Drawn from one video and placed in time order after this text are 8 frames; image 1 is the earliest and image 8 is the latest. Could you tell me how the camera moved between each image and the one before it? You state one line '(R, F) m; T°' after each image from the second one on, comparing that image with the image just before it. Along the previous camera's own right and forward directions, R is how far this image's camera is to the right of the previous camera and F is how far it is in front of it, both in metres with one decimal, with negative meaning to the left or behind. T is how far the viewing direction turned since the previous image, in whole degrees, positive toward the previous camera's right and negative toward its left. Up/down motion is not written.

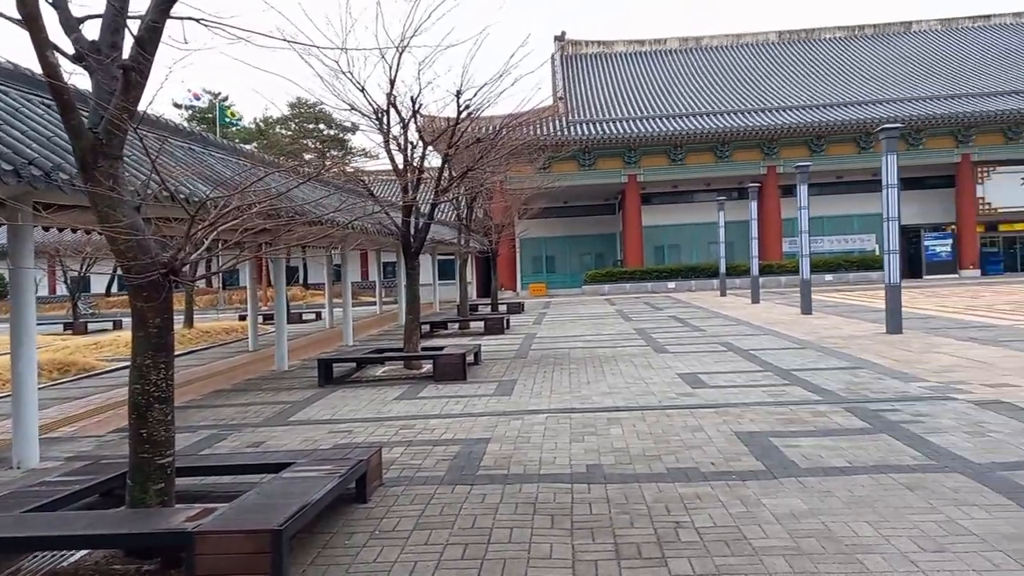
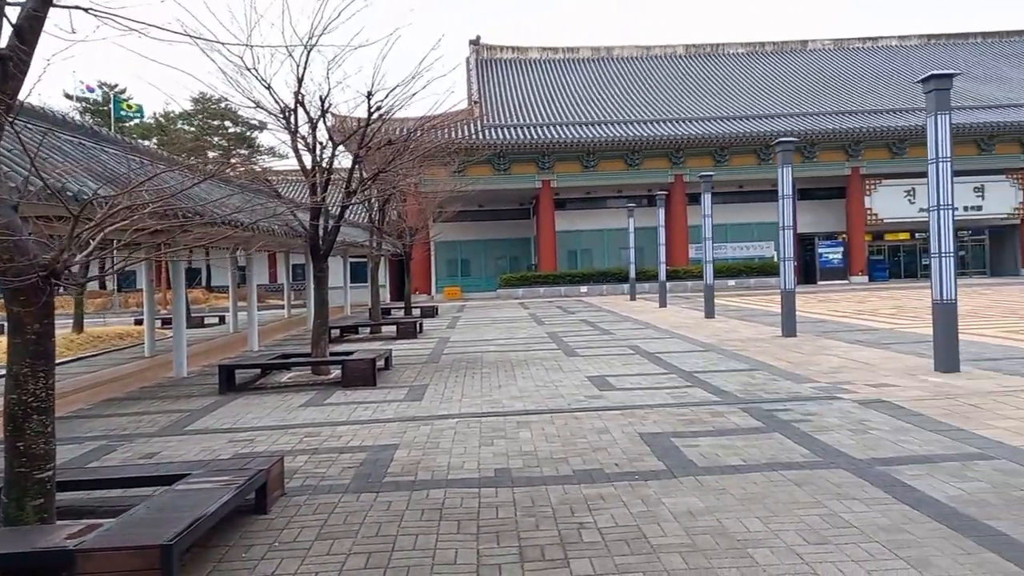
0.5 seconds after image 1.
(0.0, 0.0) m; +7°
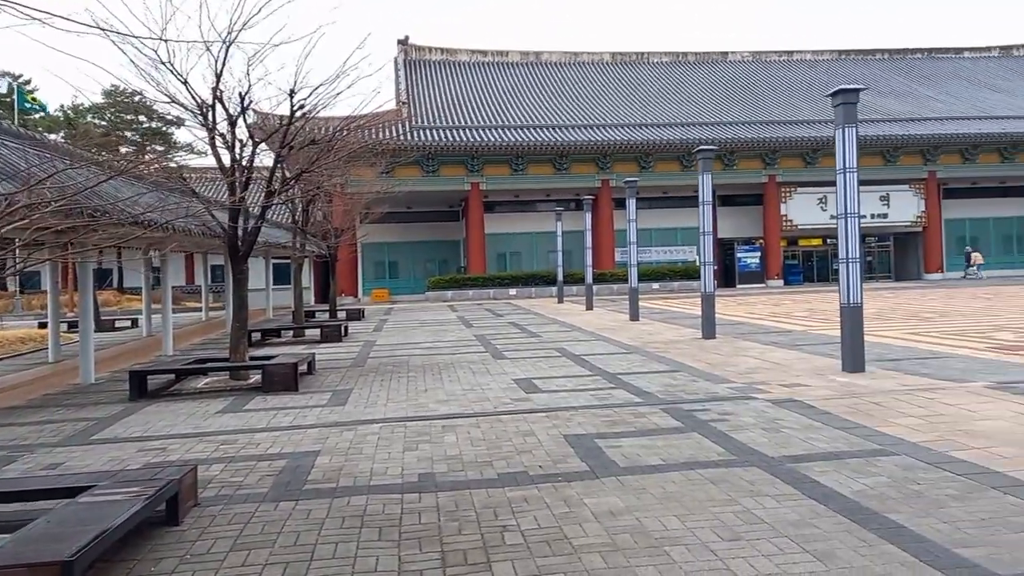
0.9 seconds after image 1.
(0.0, 0.0) m; +6°
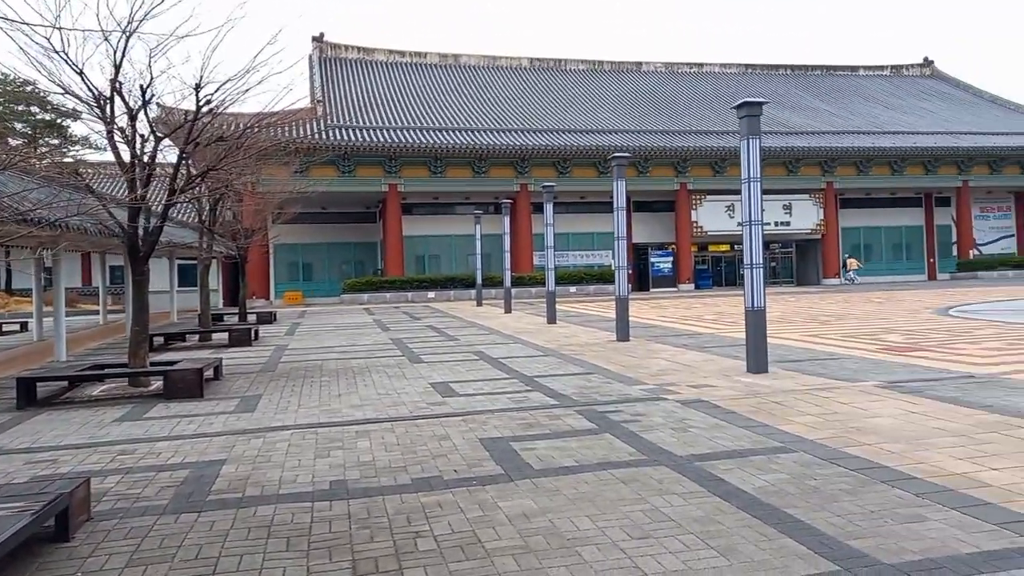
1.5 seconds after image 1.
(0.0, 0.0) m; +6°
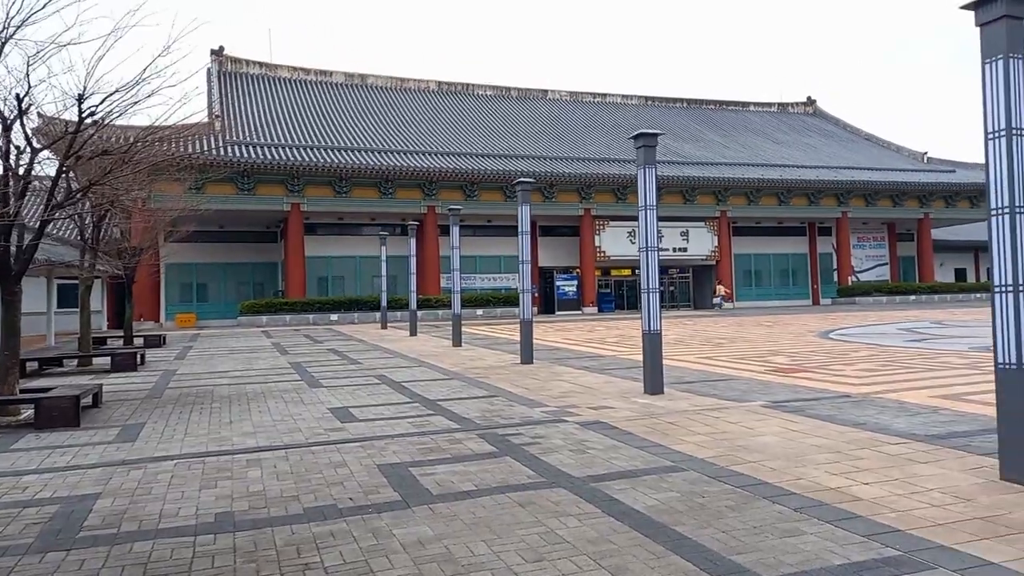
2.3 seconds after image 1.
(+0.1, 0.0) m; +7°
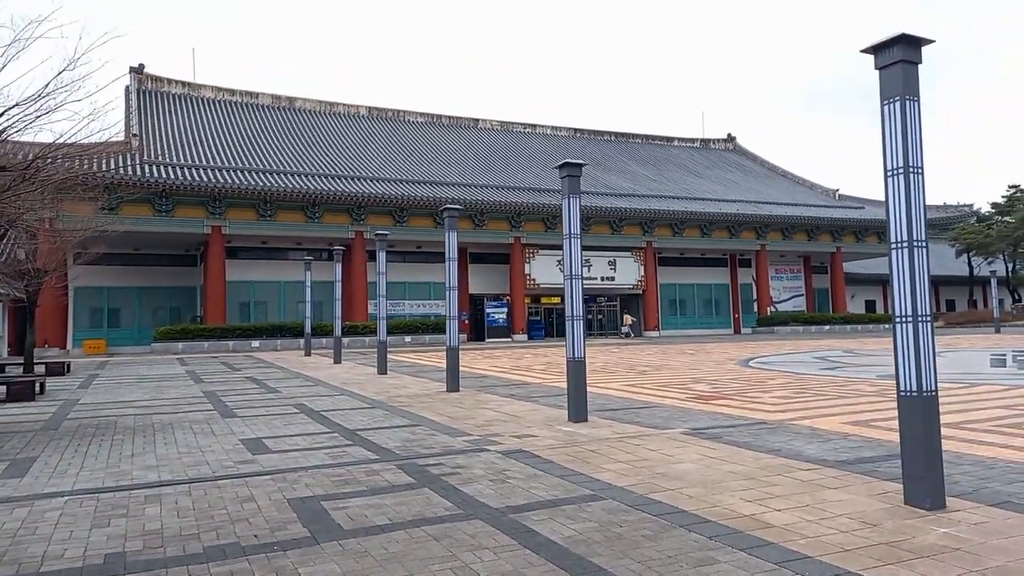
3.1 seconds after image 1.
(+0.1, +0.1) m; +5°
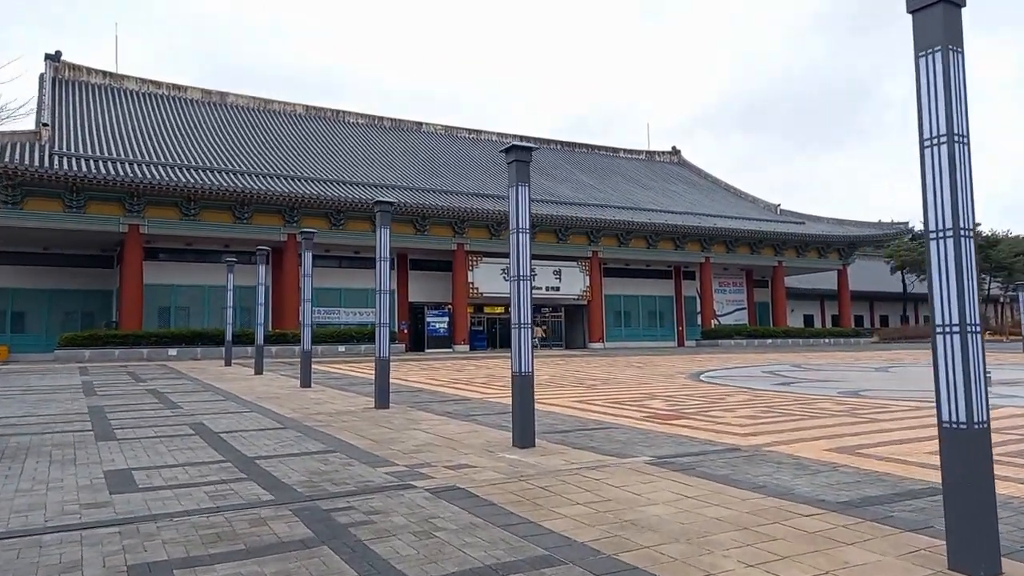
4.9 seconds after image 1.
(+0.1, +1.3) m; +4°
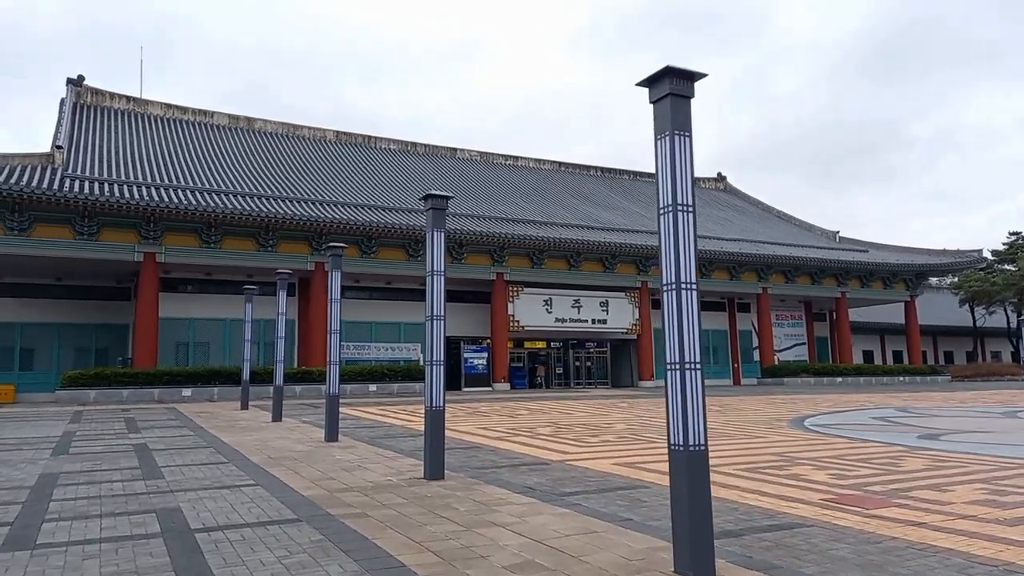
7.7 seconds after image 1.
(-0.8, +3.1) m; -2°
